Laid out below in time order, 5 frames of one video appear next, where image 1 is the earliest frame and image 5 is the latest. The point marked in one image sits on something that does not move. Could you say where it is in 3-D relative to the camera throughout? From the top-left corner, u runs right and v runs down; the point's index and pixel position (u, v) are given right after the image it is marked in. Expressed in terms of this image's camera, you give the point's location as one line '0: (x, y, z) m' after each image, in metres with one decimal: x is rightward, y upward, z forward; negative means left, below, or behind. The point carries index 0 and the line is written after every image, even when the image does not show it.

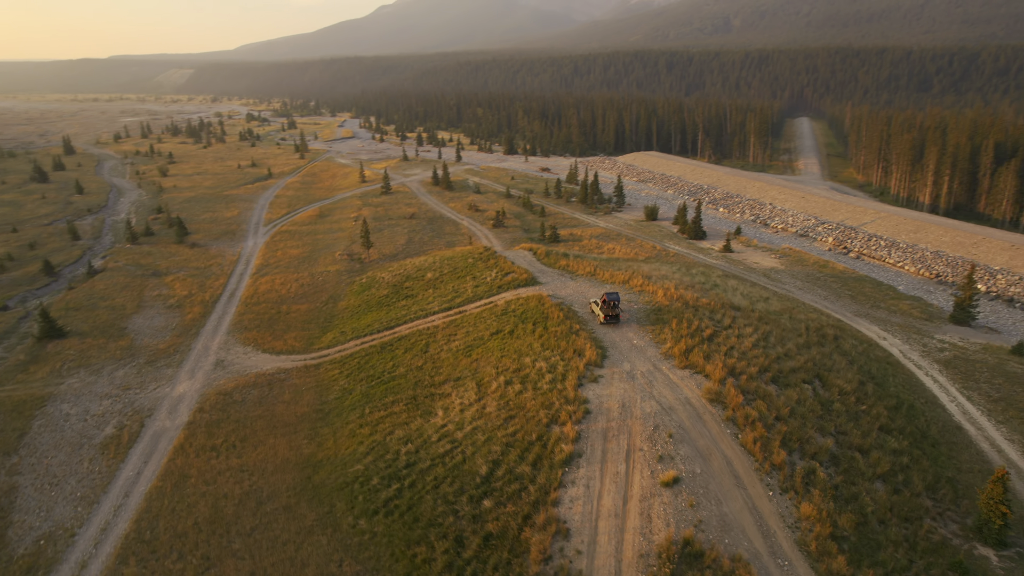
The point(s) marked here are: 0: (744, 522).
0: (+6.3, -6.6, +19.6) m
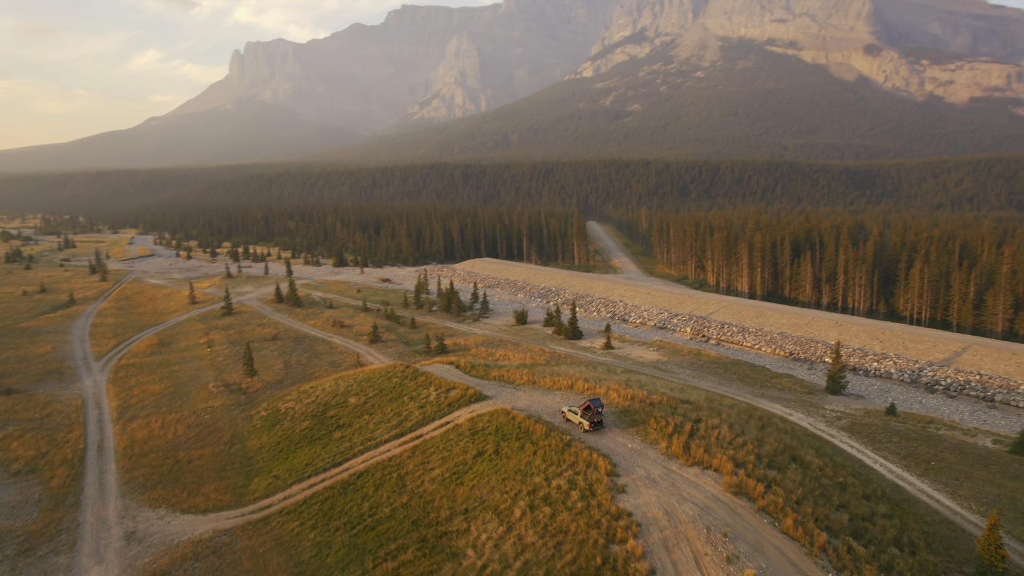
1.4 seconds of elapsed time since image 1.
0: (+9.0, -9.4, +20.1) m
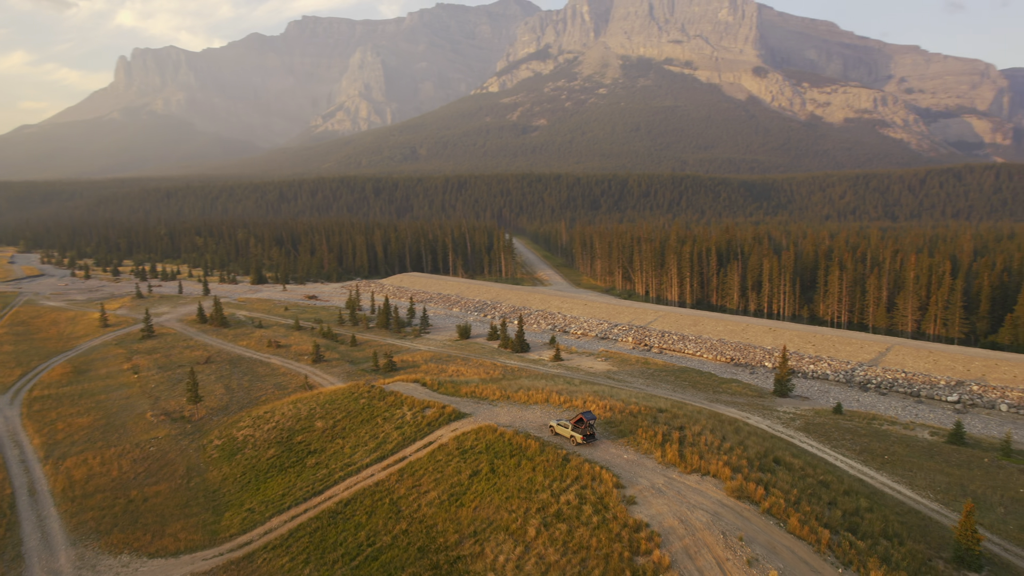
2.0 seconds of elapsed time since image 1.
0: (+10.0, -9.6, +20.9) m
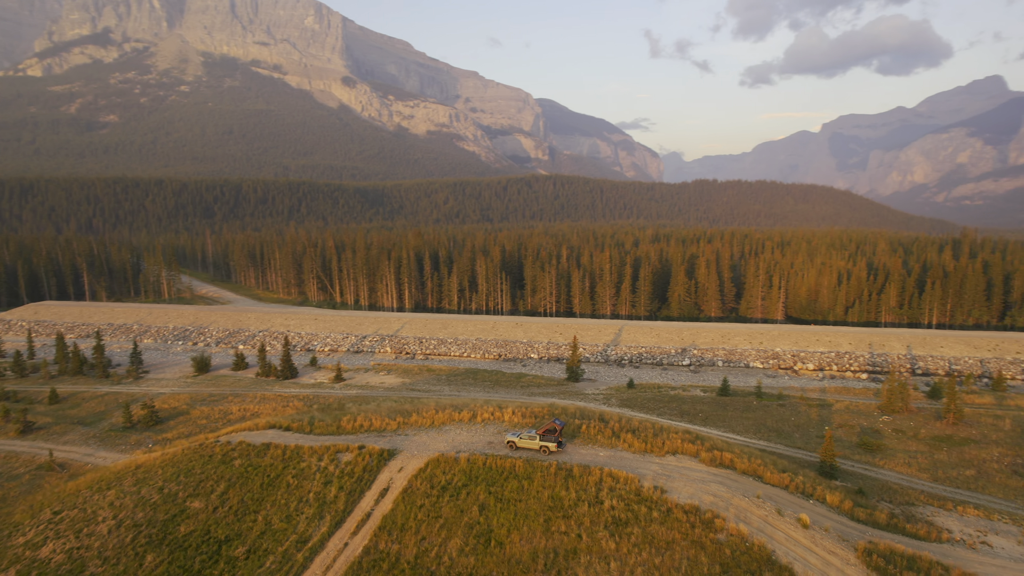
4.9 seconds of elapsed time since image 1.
0: (+12.6, -9.0, +26.2) m
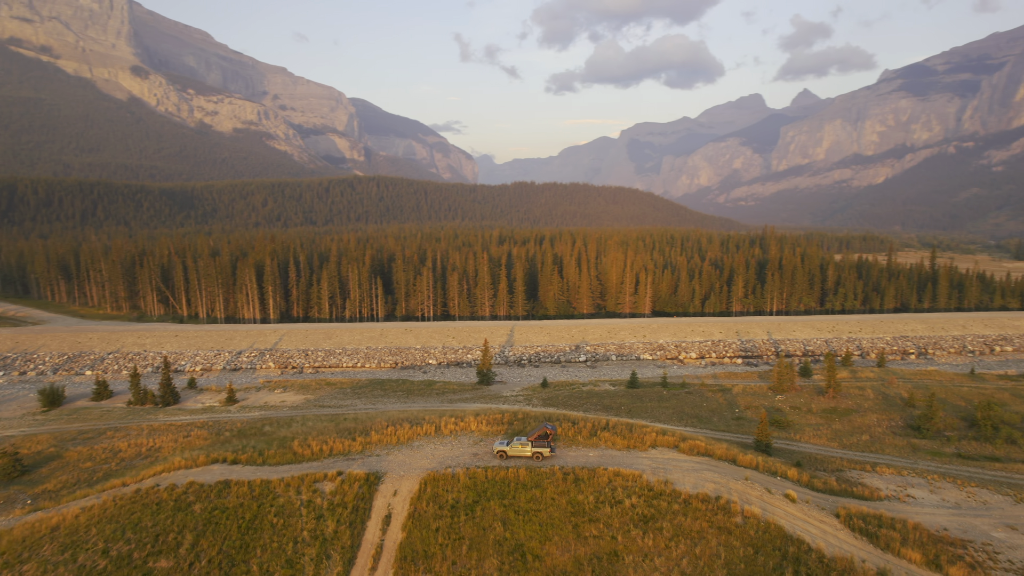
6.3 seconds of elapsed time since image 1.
0: (+12.8, -8.7, +28.8) m
